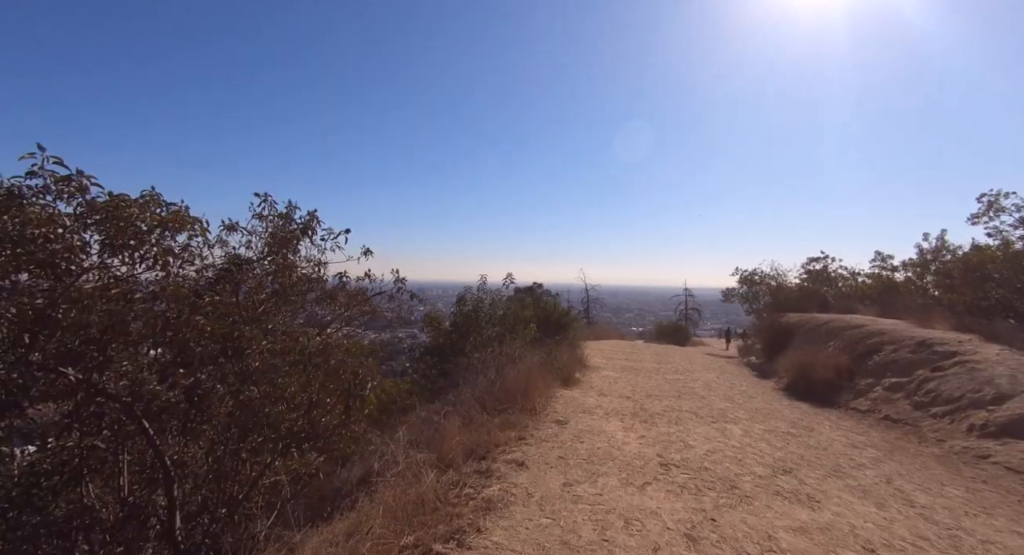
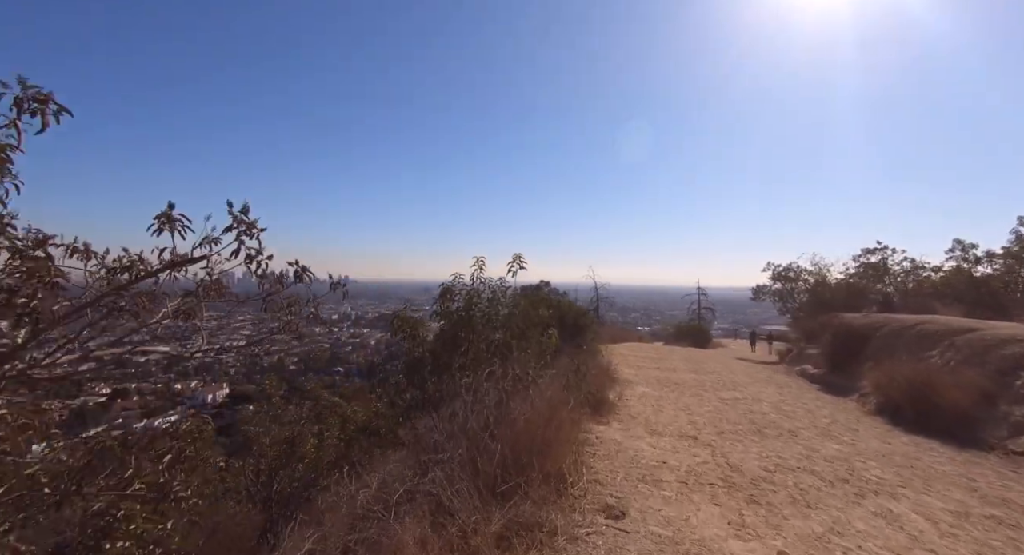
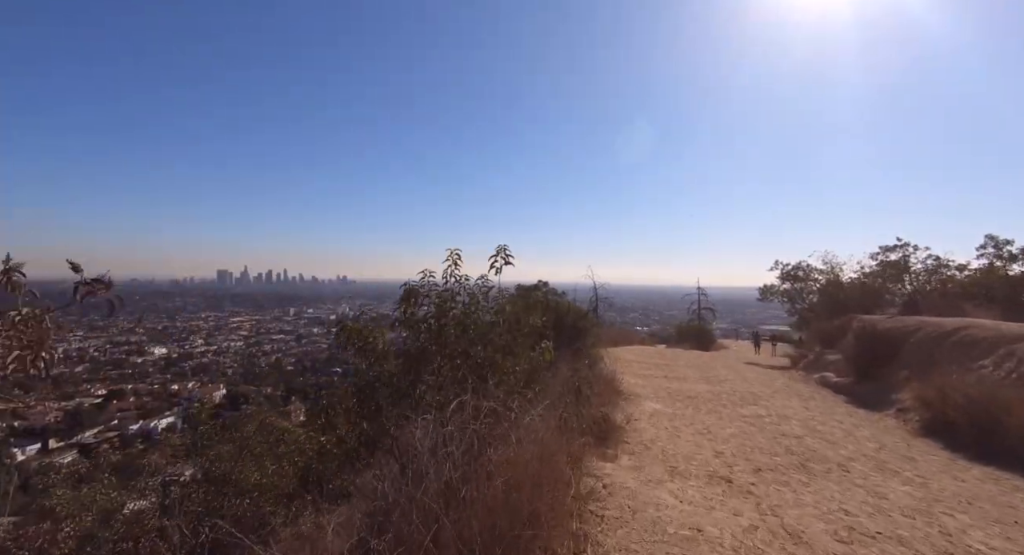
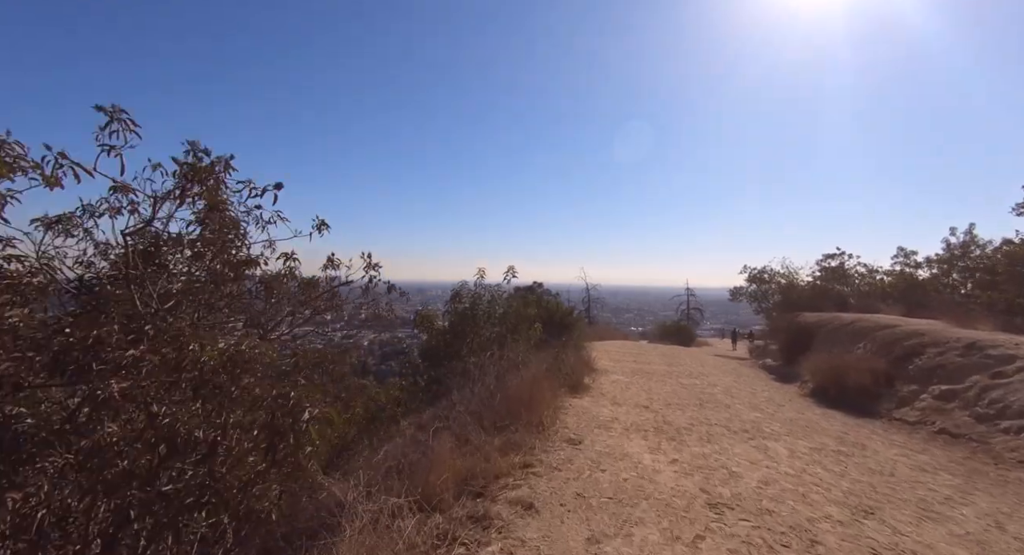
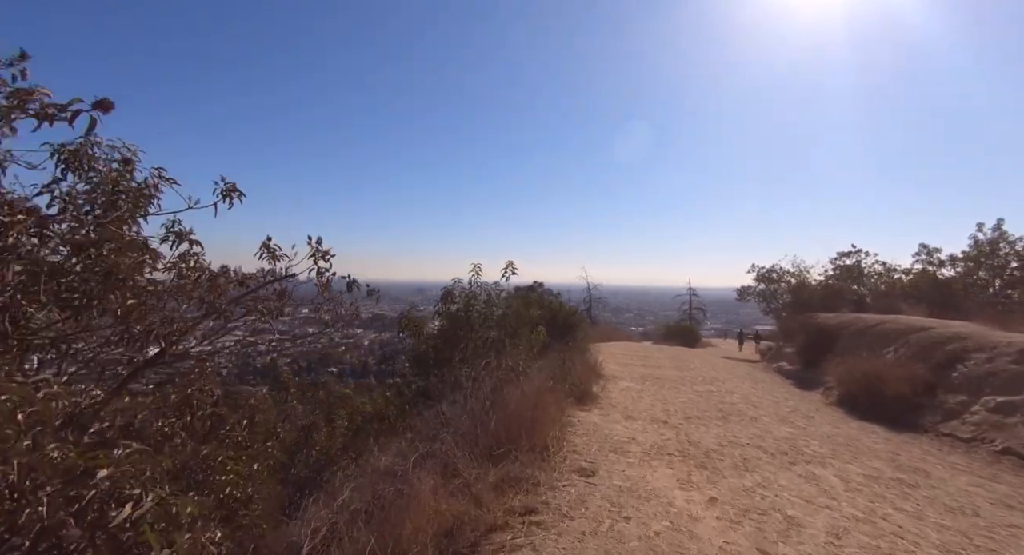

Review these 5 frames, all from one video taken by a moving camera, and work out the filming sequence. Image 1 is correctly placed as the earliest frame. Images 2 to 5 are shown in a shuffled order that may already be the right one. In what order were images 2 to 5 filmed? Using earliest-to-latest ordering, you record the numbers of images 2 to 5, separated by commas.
4, 5, 2, 3
